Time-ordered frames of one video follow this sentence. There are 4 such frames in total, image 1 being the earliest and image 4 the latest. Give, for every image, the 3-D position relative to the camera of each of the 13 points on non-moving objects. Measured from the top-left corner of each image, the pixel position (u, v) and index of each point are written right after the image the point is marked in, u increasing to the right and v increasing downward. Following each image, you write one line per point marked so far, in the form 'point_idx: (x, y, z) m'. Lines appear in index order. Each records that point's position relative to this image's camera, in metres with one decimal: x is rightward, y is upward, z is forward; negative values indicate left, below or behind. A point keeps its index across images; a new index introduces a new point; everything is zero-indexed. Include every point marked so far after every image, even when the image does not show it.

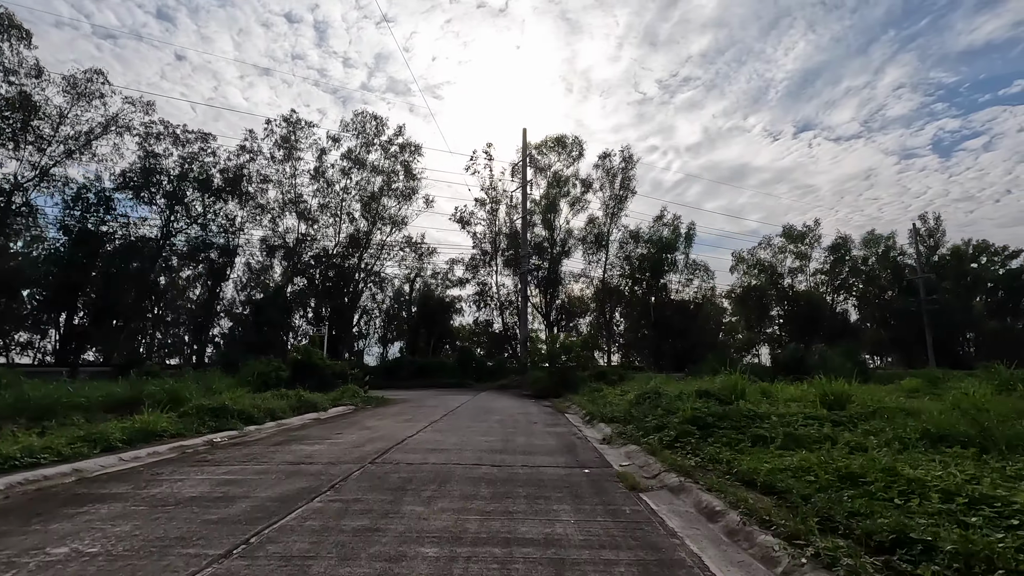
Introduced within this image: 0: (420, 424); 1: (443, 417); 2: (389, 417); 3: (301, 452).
0: (-1.9, -2.7, +12.5) m
1: (-1.5, -2.8, +13.7) m
2: (-2.9, -3.0, +14.5) m
3: (-2.9, -2.3, +8.7) m
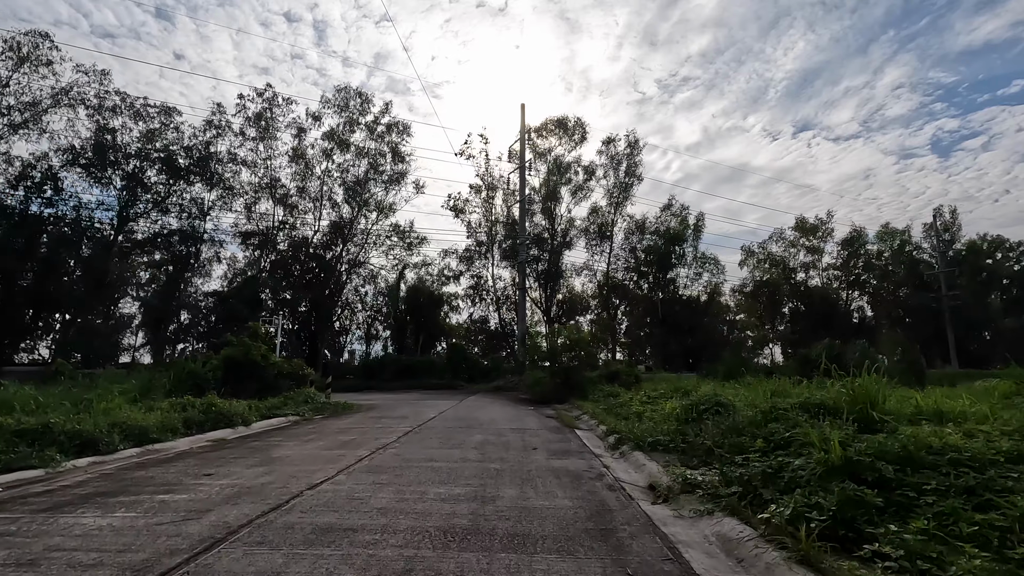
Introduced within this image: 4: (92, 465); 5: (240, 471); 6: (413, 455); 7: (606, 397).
0: (-2.1, -2.1, +8.2) m
1: (-1.7, -2.3, +9.4) m
2: (-3.1, -2.4, +10.2) m
3: (-3.0, -1.7, +4.3) m
4: (-4.9, -2.0, +7.3) m
5: (-2.9, -2.0, +6.8) m
6: (-1.2, -2.1, +7.7) m
7: (+2.5, -2.9, +16.3) m
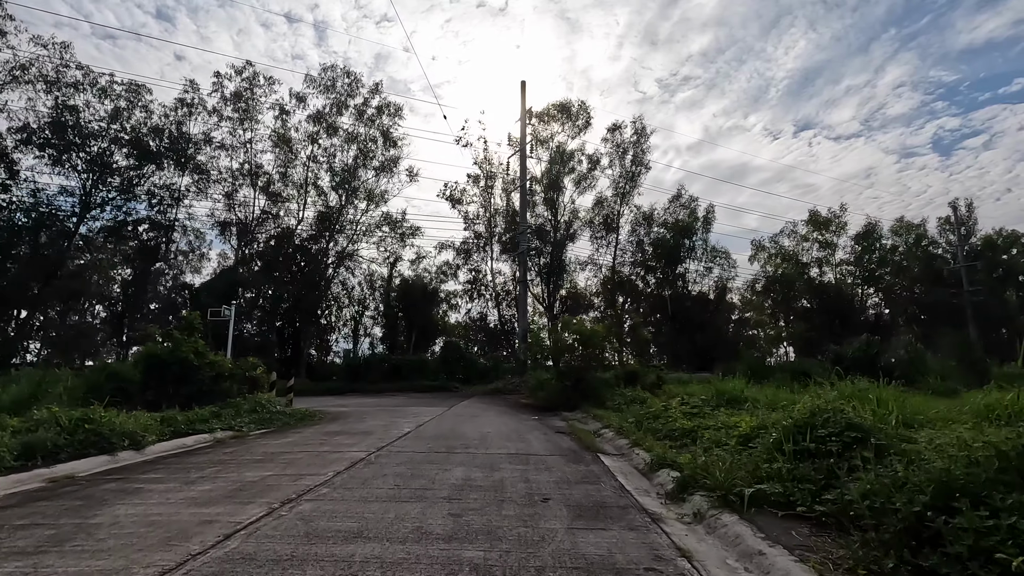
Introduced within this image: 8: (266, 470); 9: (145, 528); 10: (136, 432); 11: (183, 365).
0: (-2.1, -1.7, +4.8) m
1: (-1.7, -1.8, +6.0) m
2: (-3.1, -2.0, +6.8) m
3: (-3.1, -1.2, +1.0) m
4: (-4.9, -1.6, +3.9) m
5: (-3.0, -1.5, +3.4) m
6: (-1.2, -1.6, +4.3) m
7: (+2.4, -2.4, +12.9) m
8: (-2.7, -2.0, +6.8) m
9: (-2.6, -1.7, +4.4) m
10: (-5.2, -2.0, +8.8) m
11: (-6.7, -1.6, +12.9) m
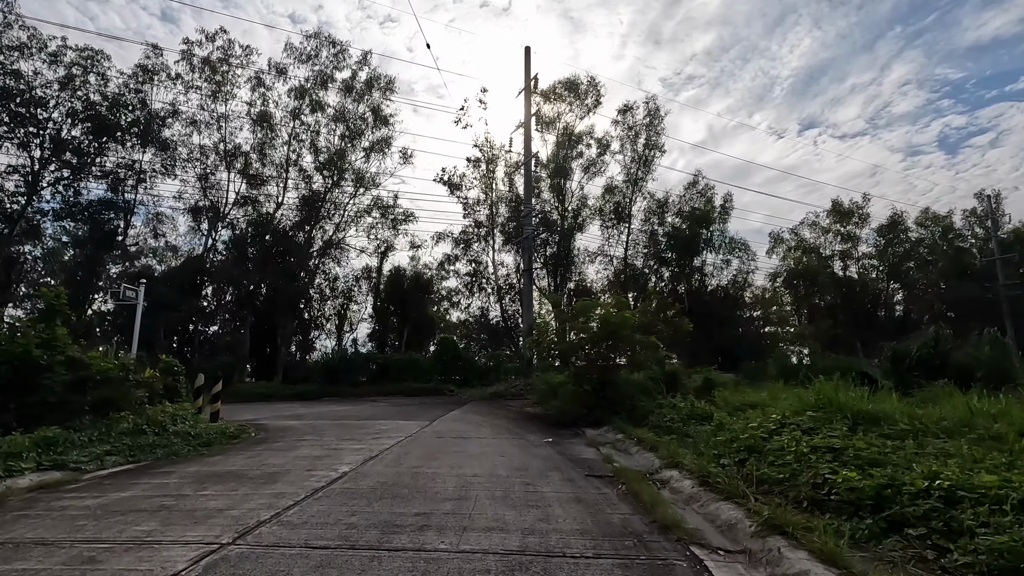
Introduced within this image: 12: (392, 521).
0: (-2.1, -1.2, +0.5) m
1: (-1.7, -1.3, +1.7) m
2: (-3.1, -1.5, +2.5) m
3: (-3.1, -0.7, -3.3) m
4: (-4.9, -1.1, -0.4) m
5: (-3.0, -1.0, -0.9) m
6: (-1.3, -1.1, +0.1) m
7: (+2.5, -1.9, +8.6) m
8: (-2.7, -1.4, +2.5) m
9: (-2.6, -1.1, +0.1) m
10: (-5.2, -1.5, +4.5) m
11: (-6.7, -1.1, +8.6) m
12: (-0.9, -1.7, +4.5) m
